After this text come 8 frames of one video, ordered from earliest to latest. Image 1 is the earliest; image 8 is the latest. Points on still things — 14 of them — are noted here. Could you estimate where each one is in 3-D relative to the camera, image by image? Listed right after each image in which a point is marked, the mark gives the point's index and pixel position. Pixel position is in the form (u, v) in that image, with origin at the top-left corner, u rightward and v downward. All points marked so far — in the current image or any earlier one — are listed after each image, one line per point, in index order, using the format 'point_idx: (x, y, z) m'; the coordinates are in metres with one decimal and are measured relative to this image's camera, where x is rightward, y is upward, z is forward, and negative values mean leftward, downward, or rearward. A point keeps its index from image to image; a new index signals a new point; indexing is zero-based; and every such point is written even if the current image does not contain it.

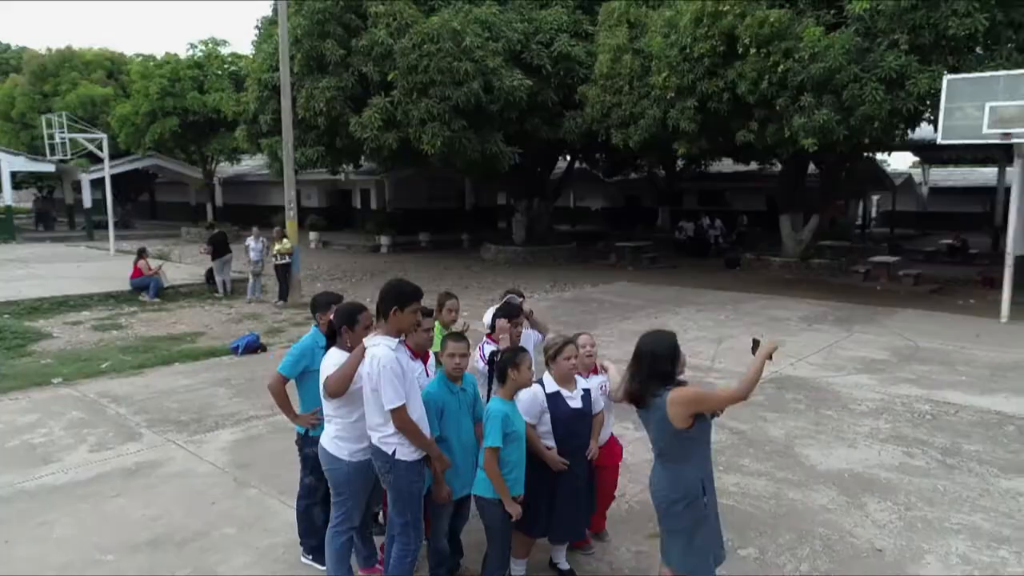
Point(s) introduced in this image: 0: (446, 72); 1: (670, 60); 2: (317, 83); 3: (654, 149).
0: (-1.3, +4.1, +13.5) m
1: (+3.0, +4.3, +13.4) m
2: (-3.9, +4.1, +14.1) m
3: (+3.0, +3.0, +15.3) m
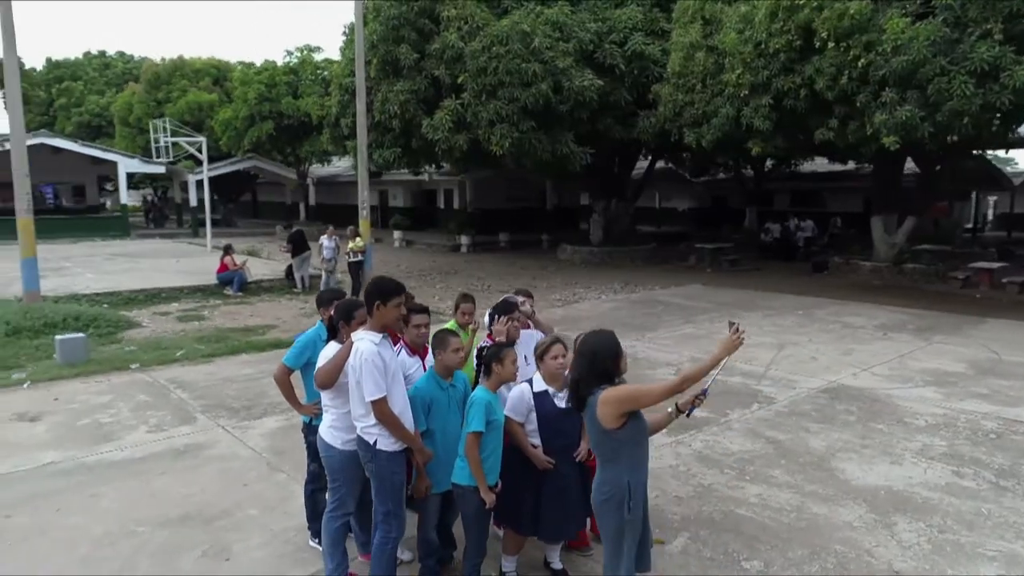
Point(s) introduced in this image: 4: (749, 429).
0: (0.0, +4.1, +13.6) m
1: (+4.2, +4.2, +13.0) m
2: (-2.5, +4.1, +14.6) m
3: (+4.5, +2.9, +14.8) m
4: (+2.1, -1.2, +6.2) m
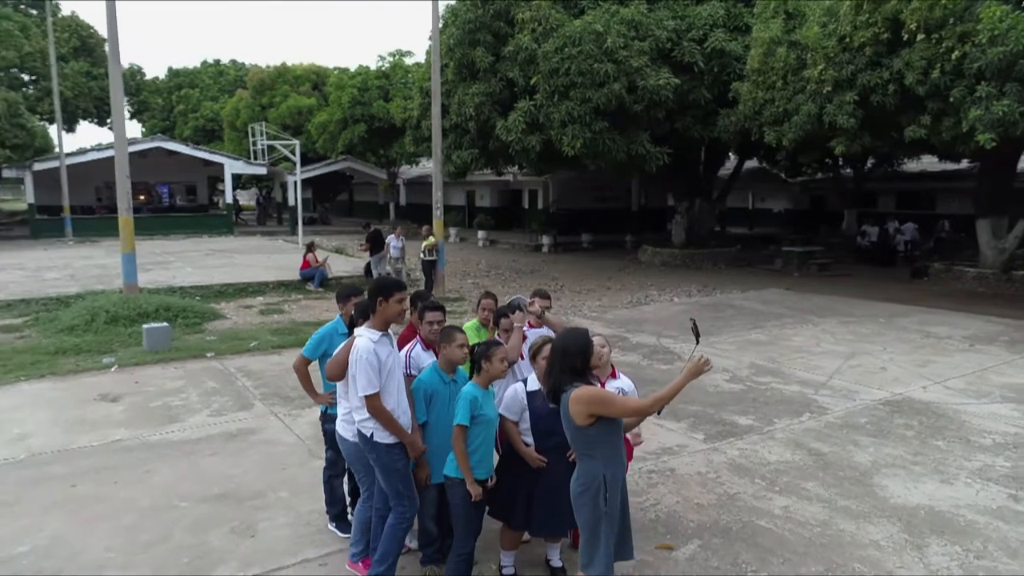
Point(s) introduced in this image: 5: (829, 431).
0: (+1.4, +4.1, +13.6) m
1: (+5.5, +4.1, +12.4) m
2: (-0.9, +4.2, +14.9) m
3: (+6.0, +2.8, +14.2) m
4: (+2.3, -1.3, +6.0) m
5: (+2.8, -1.2, +6.2) m
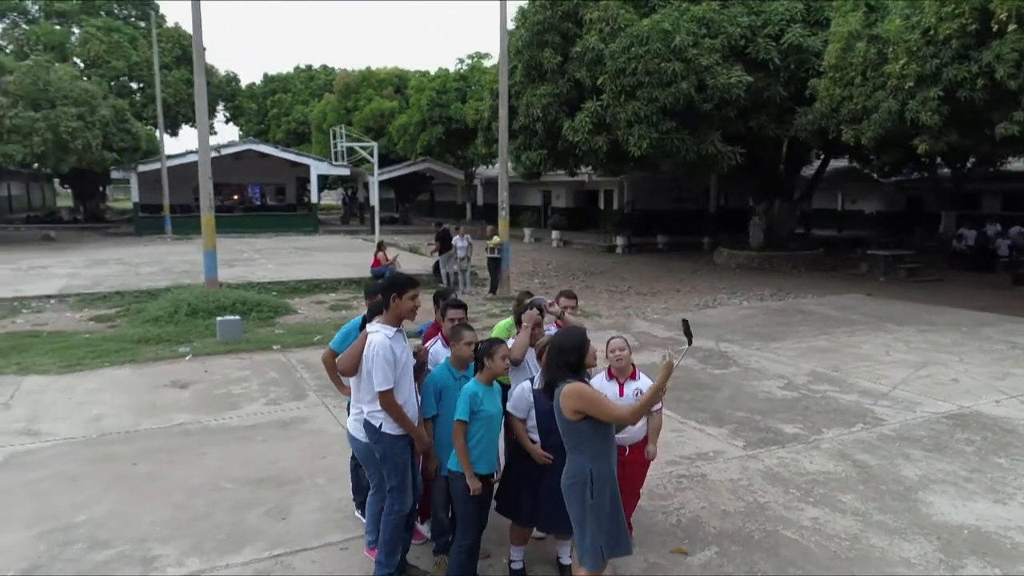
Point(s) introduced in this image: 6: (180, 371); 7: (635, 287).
0: (+2.7, +4.1, +13.4) m
1: (+6.6, +4.0, +11.8) m
2: (+0.5, +4.2, +15.0) m
3: (+7.3, +2.7, +13.5) m
4: (+2.6, -1.3, +5.8) m
5: (+3.1, -1.3, +5.9) m
6: (-3.8, -0.9, +8.1) m
7: (+2.9, 0.0, +17.0) m
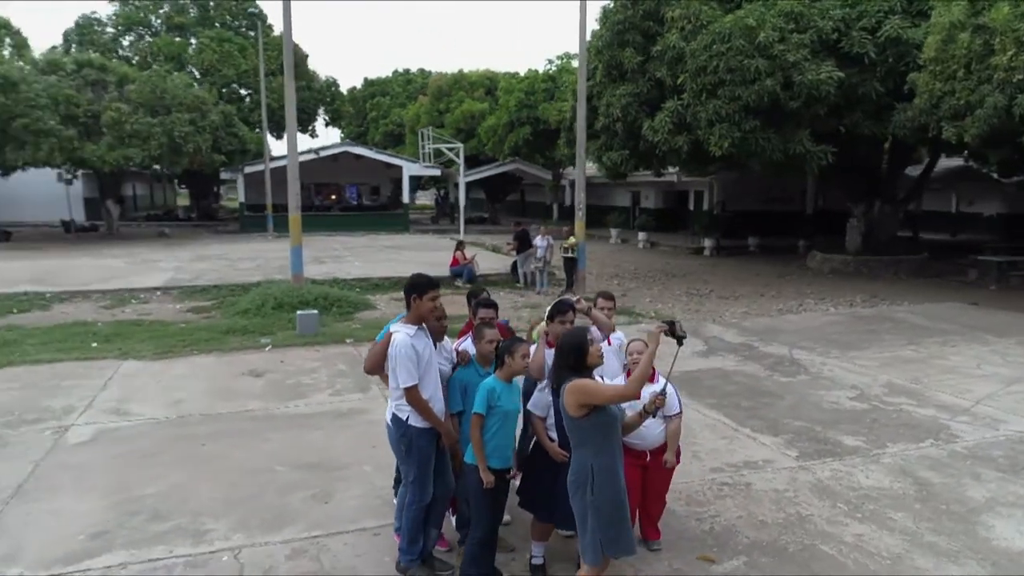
0: (+4.1, +4.0, +13.1) m
1: (+7.8, +3.9, +10.9) m
2: (+2.2, +4.1, +14.9) m
3: (+8.7, +2.5, +12.5) m
4: (+3.0, -1.4, +5.5) m
5: (+3.4, -1.4, +5.6) m
6: (-3.1, -0.9, +8.6) m
7: (+4.7, 0.0, +16.5) m
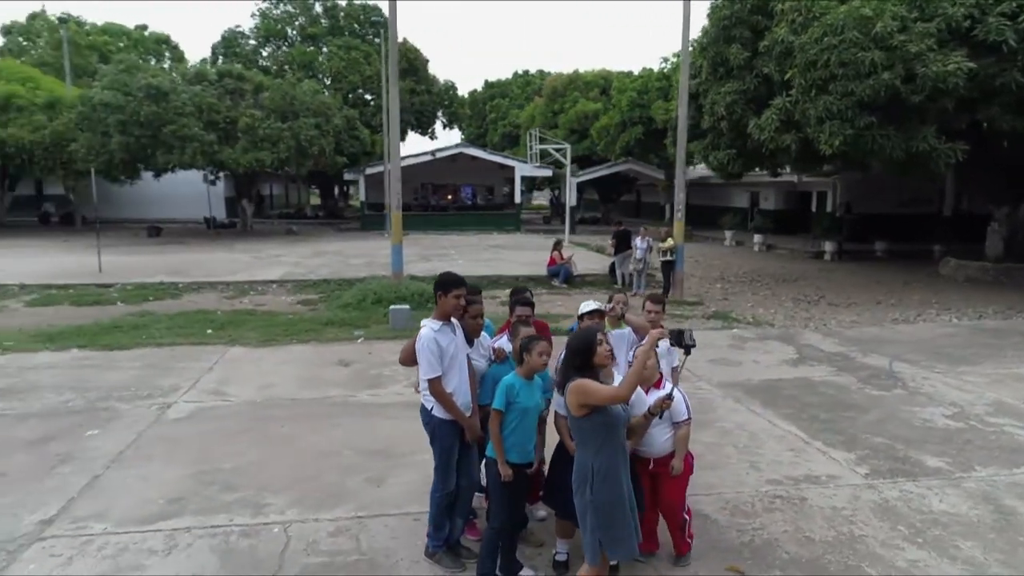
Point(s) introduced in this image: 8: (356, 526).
0: (+5.8, +3.9, +12.3) m
1: (+9.1, +3.7, +9.6) m
2: (+4.2, +4.1, +14.4) m
3: (+10.2, +2.3, +11.0) m
4: (+3.3, -1.4, +5.0) m
5: (+3.8, -1.4, +5.1) m
6: (-2.1, -0.8, +9.1) m
7: (+6.9, -0.2, +15.6) m
8: (-1.0, -1.5, +4.4) m
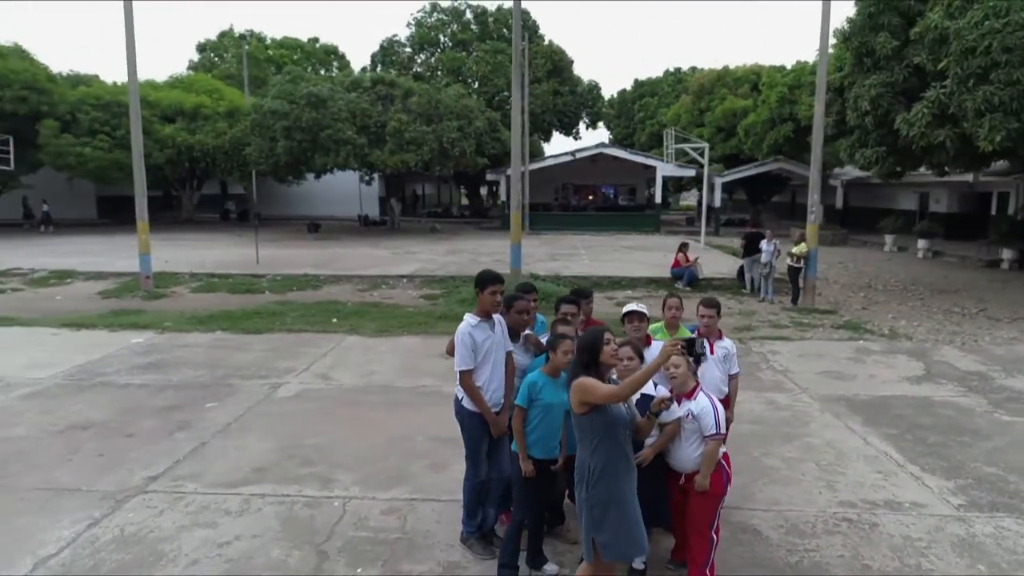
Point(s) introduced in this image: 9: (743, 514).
0: (+7.8, +3.7, +10.9) m
1: (+10.4, +3.4, +7.6) m
2: (+6.6, +3.9, +13.4) m
3: (+11.7, +2.0, +8.8) m
4: (+3.6, -1.5, +4.4) m
5: (+4.1, -1.5, +4.3) m
6: (-0.8, -0.8, +9.5) m
7: (+9.4, -0.4, +14.0) m
8: (-0.7, -1.4, +4.7) m
9: (+1.5, -1.5, +4.6) m
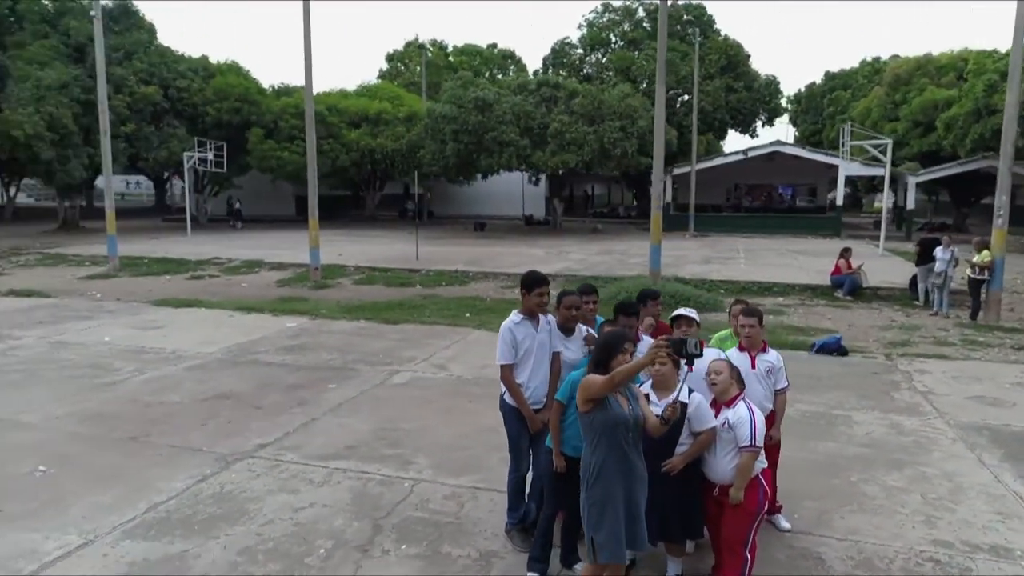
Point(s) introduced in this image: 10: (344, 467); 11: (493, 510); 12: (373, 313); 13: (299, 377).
0: (+9.6, +3.4, +8.9) m
1: (+11.3, +3.0, +5.0) m
2: (+9.1, +3.6, +11.5) m
3: (+12.9, +1.6, +5.8) m
4: (+3.8, -1.7, +3.5) m
5: (+4.2, -1.7, +3.4) m
6: (+0.8, -0.8, +9.6) m
7: (+11.8, -0.8, +11.4) m
8: (-0.3, -1.4, +4.9) m
9: (+1.8, -1.5, +4.3) m
10: (-1.3, -1.3, +5.3) m
11: (-0.1, -1.5, +4.7) m
12: (-2.3, -0.4, +11.7) m
13: (-2.3, -1.0, +7.9) m
